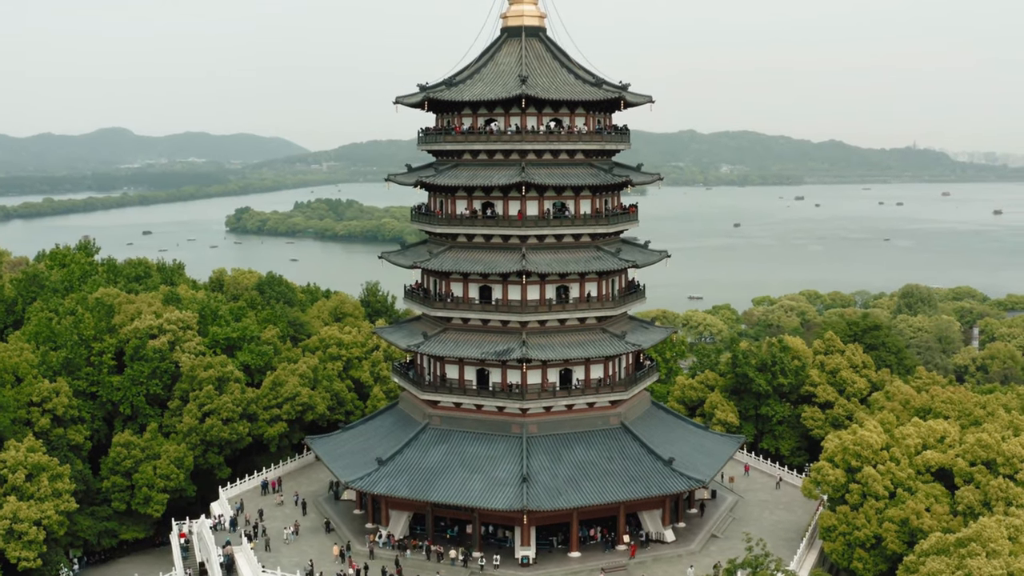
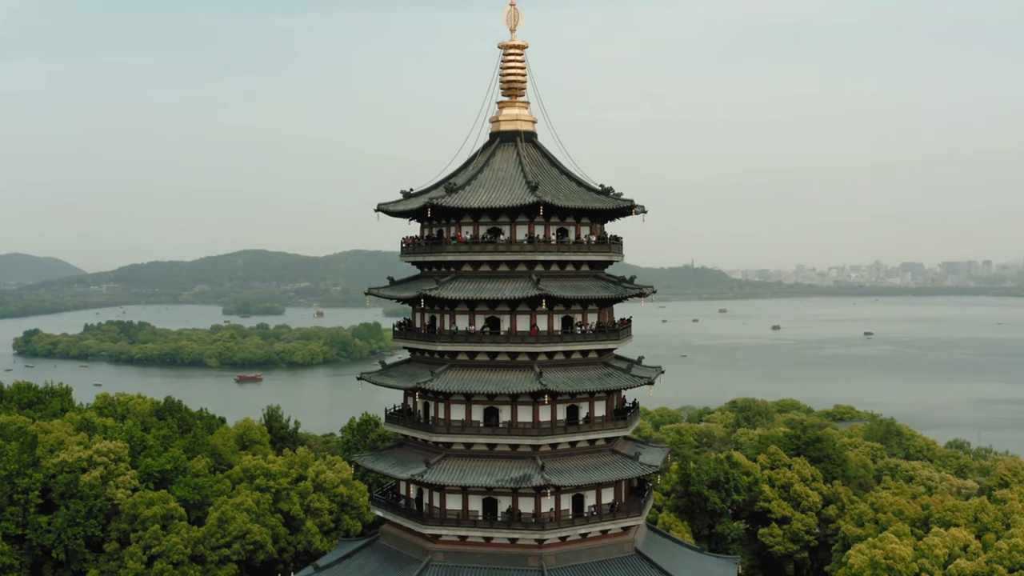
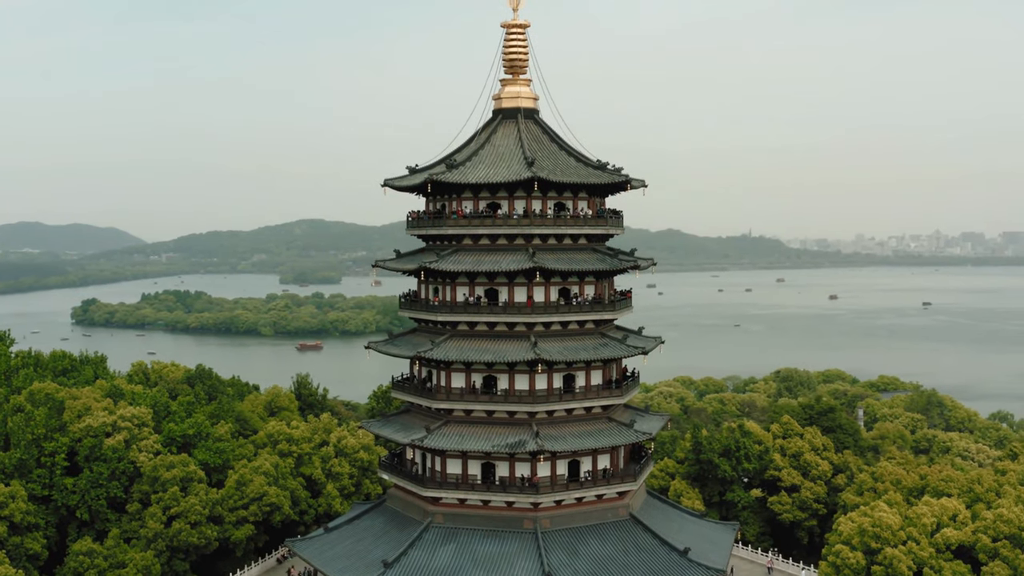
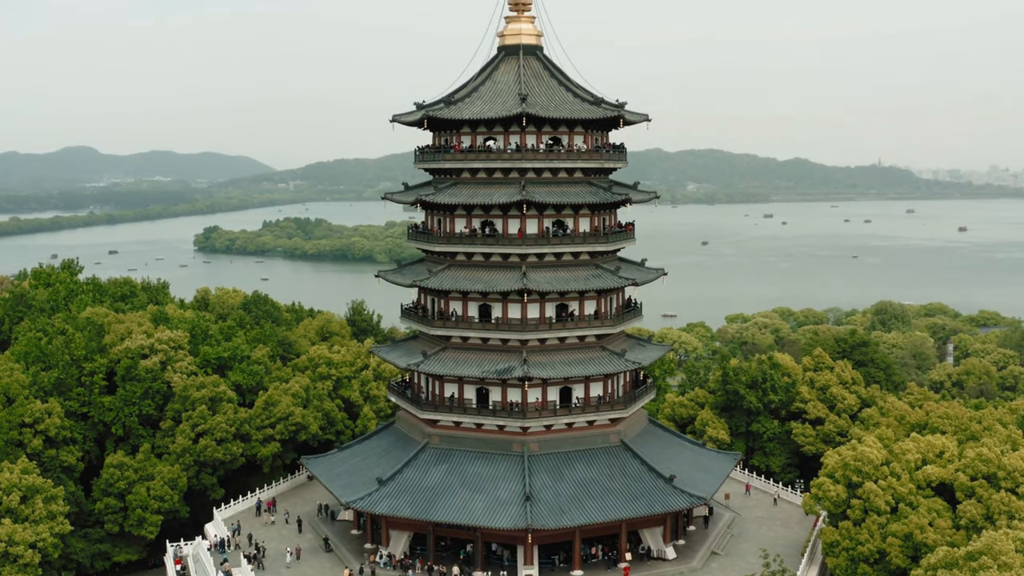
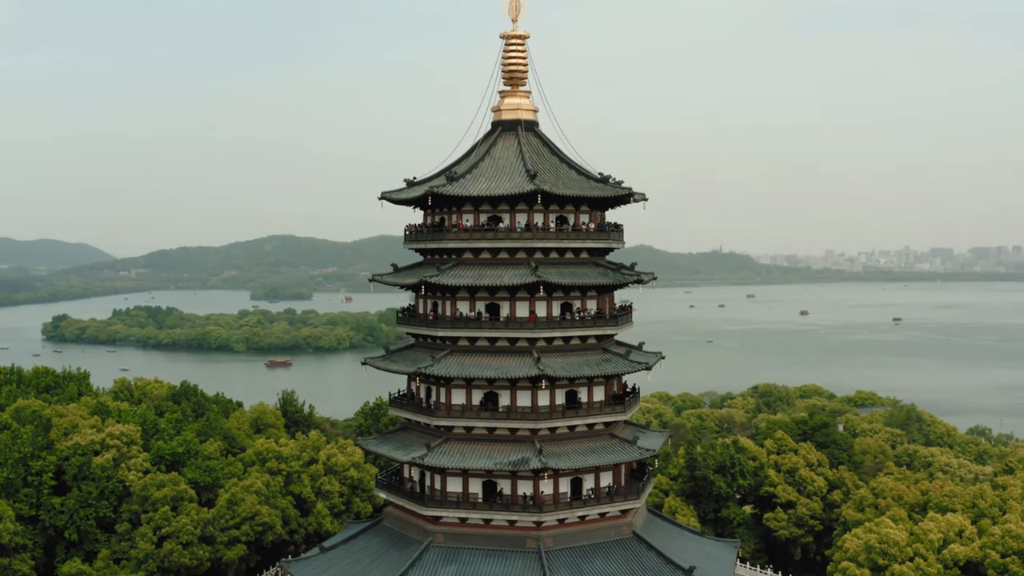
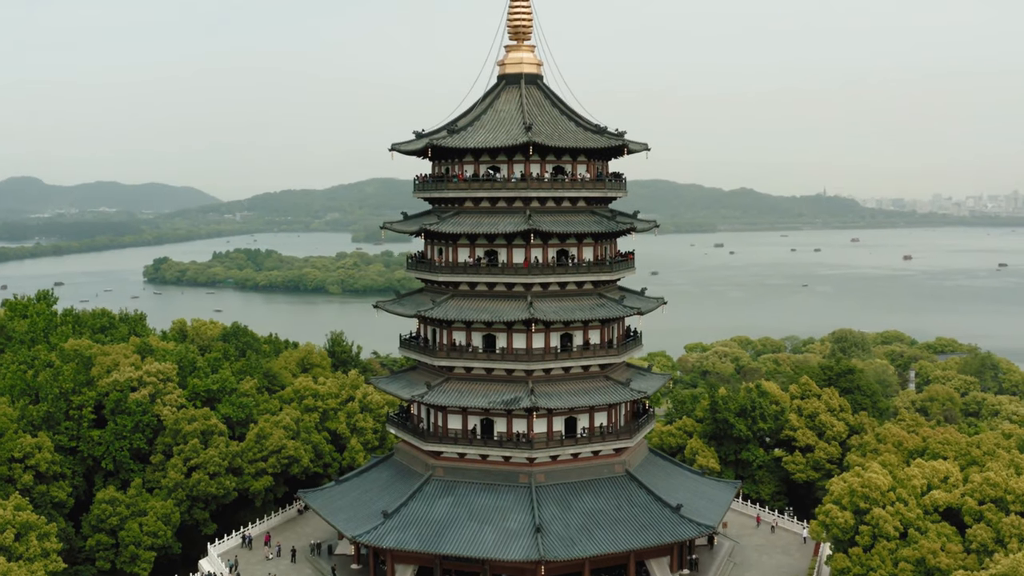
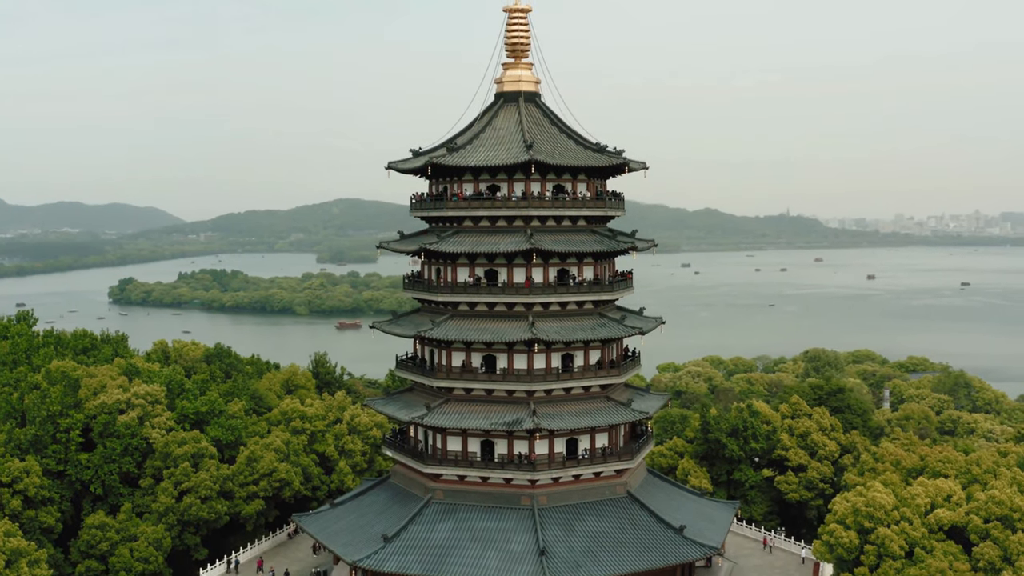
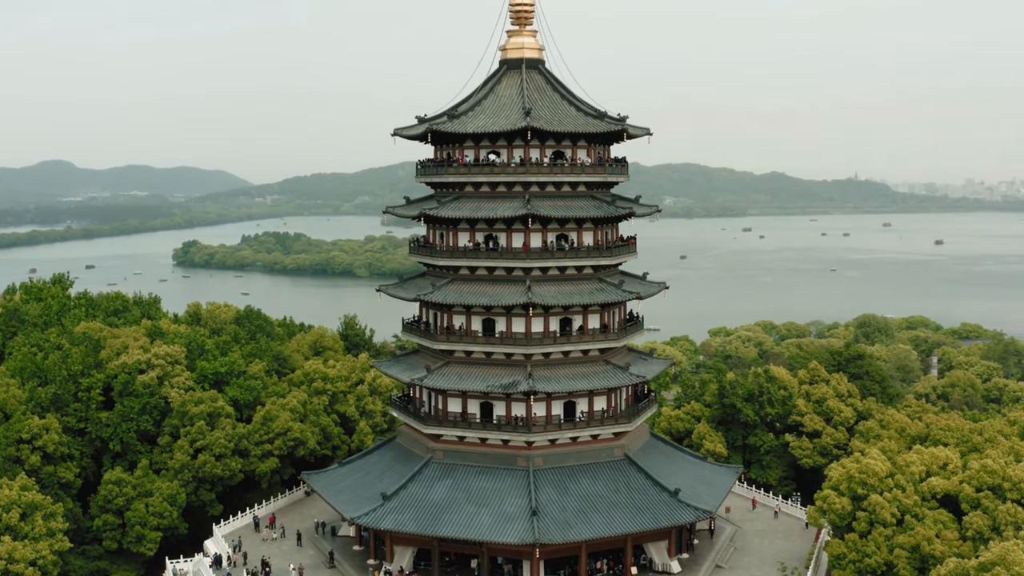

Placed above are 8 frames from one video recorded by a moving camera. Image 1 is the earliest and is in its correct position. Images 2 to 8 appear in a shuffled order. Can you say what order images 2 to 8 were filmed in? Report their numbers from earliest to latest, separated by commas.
4, 8, 6, 7, 3, 5, 2
